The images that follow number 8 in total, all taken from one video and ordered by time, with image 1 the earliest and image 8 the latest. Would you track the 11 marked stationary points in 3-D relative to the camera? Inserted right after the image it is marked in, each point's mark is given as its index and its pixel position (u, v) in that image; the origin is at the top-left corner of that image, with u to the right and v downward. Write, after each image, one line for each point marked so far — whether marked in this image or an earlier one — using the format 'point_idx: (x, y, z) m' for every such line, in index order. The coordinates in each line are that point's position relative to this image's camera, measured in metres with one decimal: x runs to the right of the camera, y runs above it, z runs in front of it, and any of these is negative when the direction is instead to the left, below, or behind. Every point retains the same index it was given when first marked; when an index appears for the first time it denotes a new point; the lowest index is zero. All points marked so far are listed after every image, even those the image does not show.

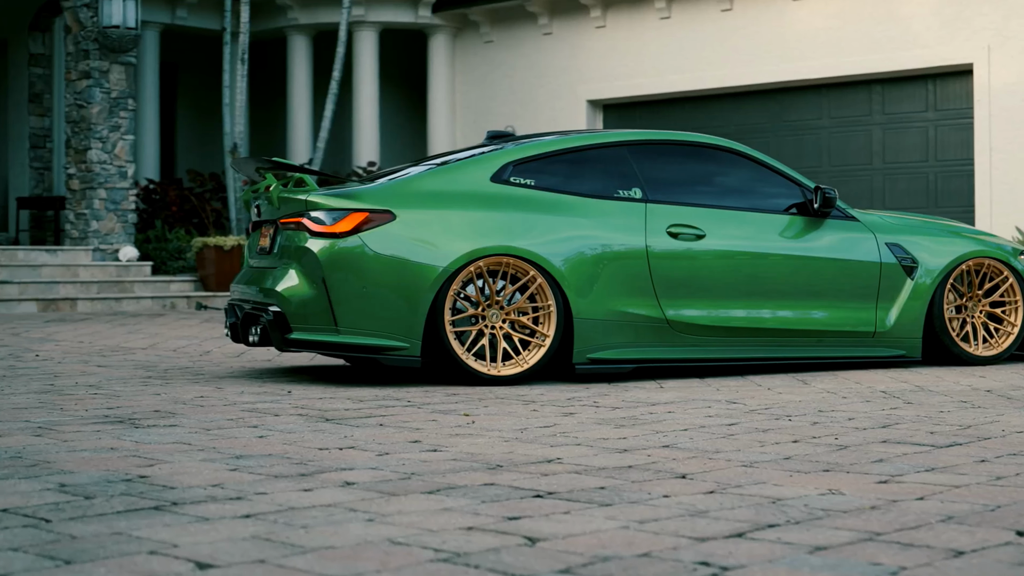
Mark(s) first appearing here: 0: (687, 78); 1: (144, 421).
0: (+1.5, +1.8, +13.7) m
1: (-1.2, -0.4, +5.0) m
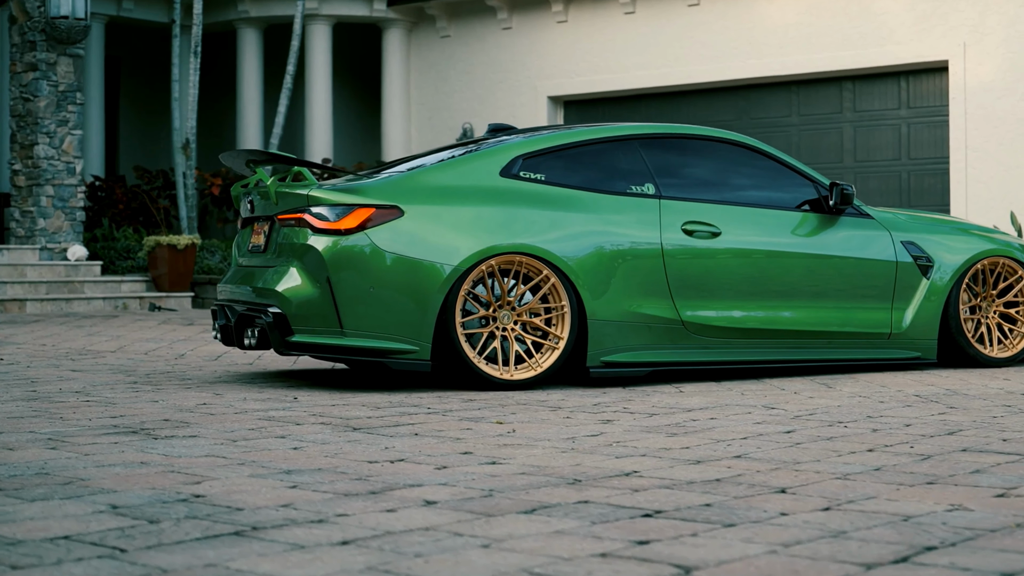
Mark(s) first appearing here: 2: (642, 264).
0: (+1.2, +1.8, +13.5) m
1: (-1.0, -0.4, +4.7) m
2: (+0.5, +0.1, +6.5) m
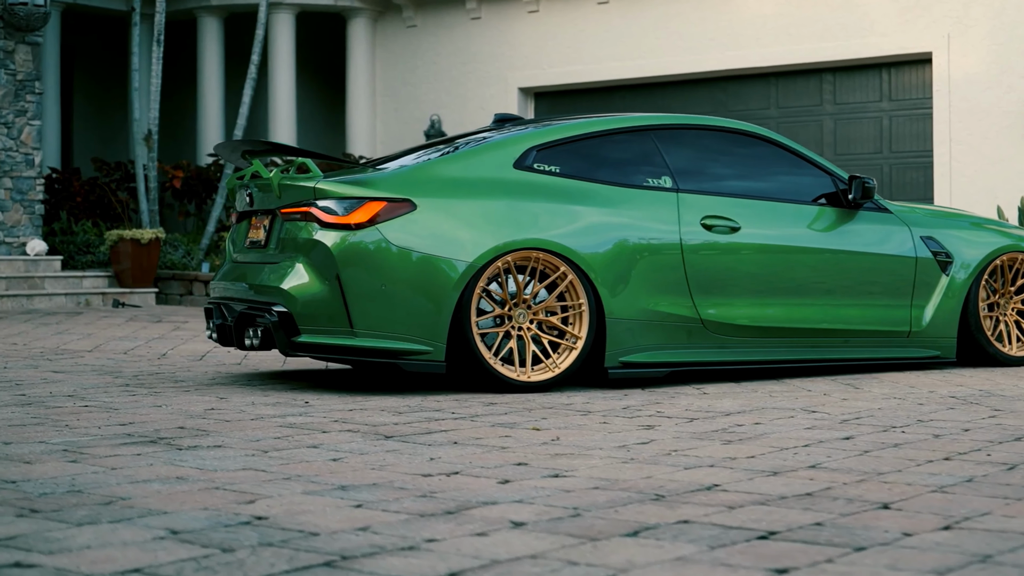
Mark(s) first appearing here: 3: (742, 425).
0: (+1.0, +1.9, +13.2) m
1: (-0.9, -0.4, +4.3) m
2: (+0.6, +0.1, +6.2) m
3: (+0.7, -0.4, +4.8) m
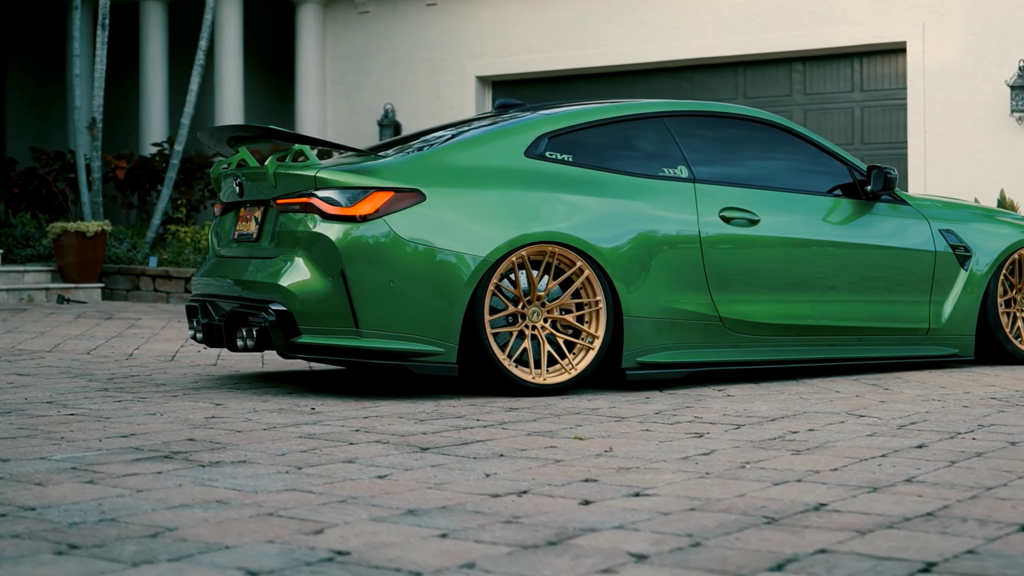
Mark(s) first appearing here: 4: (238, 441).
0: (+0.6, +1.9, +12.9) m
1: (-0.8, -0.4, +3.9) m
2: (+0.6, +0.1, +5.9) m
3: (+0.8, -0.4, +4.4) m
4: (-0.7, -0.4, +4.2) m
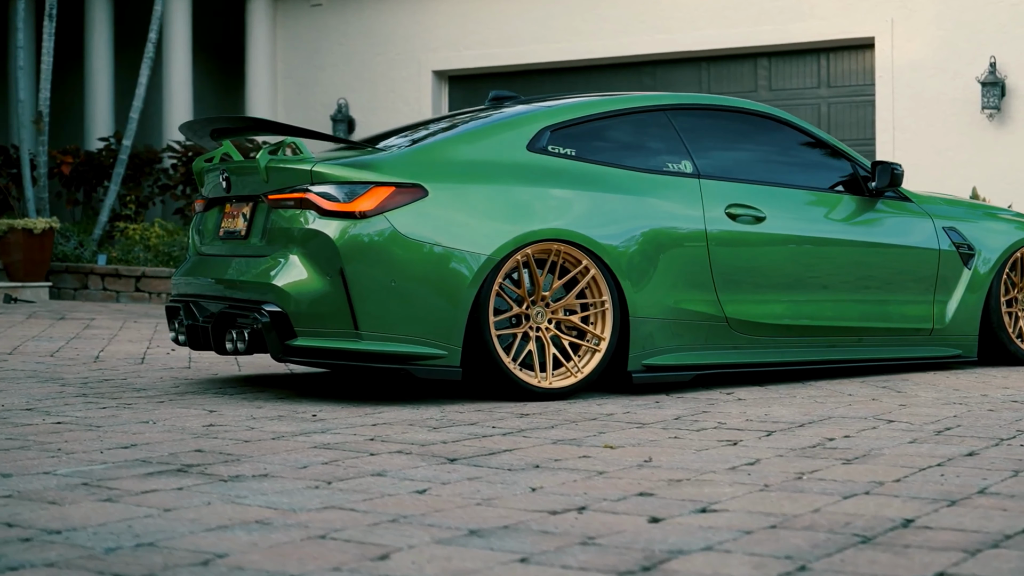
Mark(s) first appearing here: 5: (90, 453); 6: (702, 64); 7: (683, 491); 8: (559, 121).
0: (+0.3, +1.9, +12.7) m
1: (-0.7, -0.4, +3.6) m
2: (+0.6, +0.1, +5.6) m
3: (+0.9, -0.4, +4.2) m
4: (-0.7, -0.4, +4.0) m
5: (-1.1, -0.4, +3.9) m
6: (+1.5, +1.7, +12.1) m
7: (+0.4, -0.4, +3.4) m
8: (+0.2, +0.6, +5.7) m
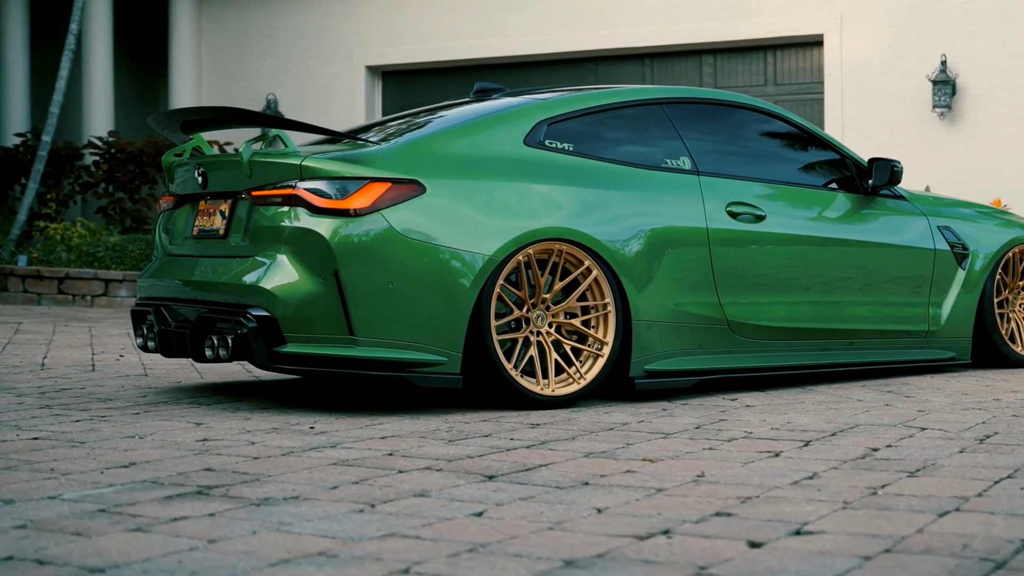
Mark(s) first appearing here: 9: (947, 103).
0: (-0.2, +1.9, +12.4) m
1: (-0.6, -0.4, +3.3) m
2: (+0.6, +0.1, +5.4) m
3: (+0.9, -0.4, +4.0) m
4: (-0.6, -0.4, +3.6) m
5: (-1.0, -0.4, +3.6) m
6: (+1.0, +1.7, +11.9) m
7: (+0.5, -0.4, +3.1) m
8: (+0.1, +0.6, +5.4) m
9: (+2.9, +1.2, +10.4) m
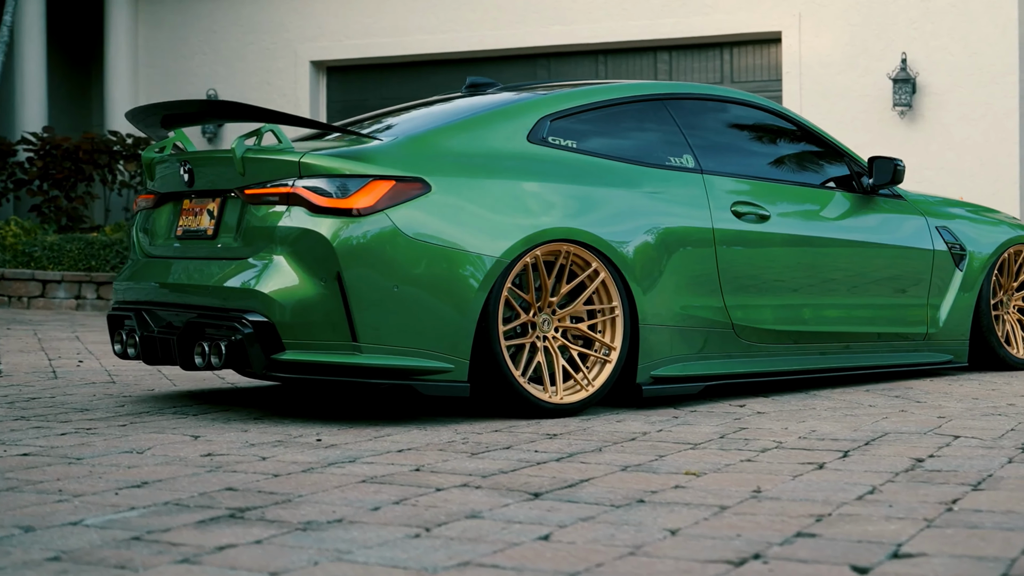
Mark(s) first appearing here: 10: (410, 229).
0: (-0.6, +1.9, +12.1) m
1: (-0.5, -0.4, +3.1) m
2: (+0.6, +0.1, +5.2) m
3: (+1.0, -0.4, +3.8) m
4: (-0.5, -0.4, +3.4) m
5: (-0.9, -0.4, +3.3) m
6: (+0.6, +1.7, +11.7) m
7: (+0.6, -0.4, +2.9) m
8: (+0.1, +0.6, +5.2) m
9: (+2.6, +1.2, +10.3) m
10: (-0.3, +0.2, +4.5) m
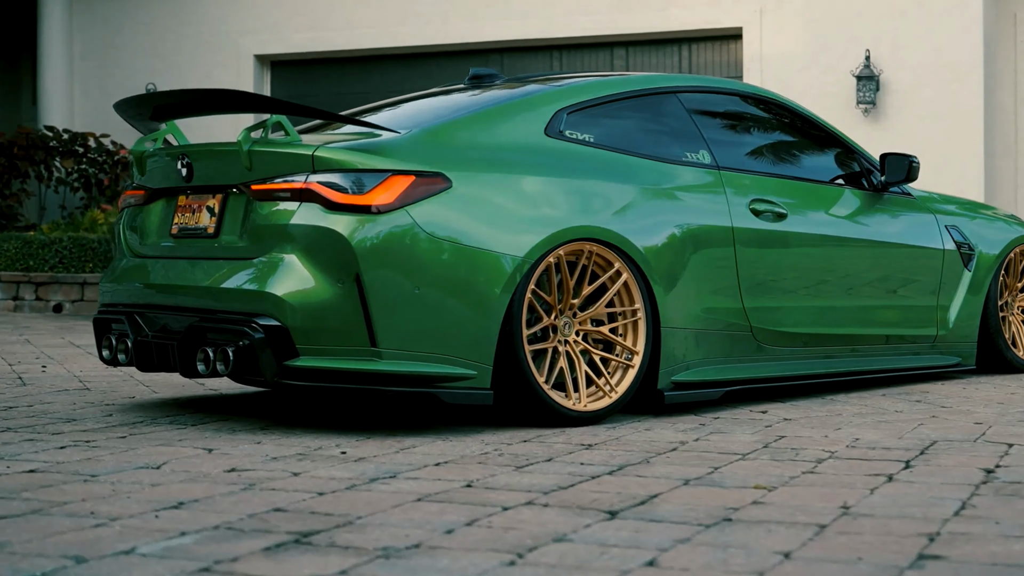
0: (-0.9, +1.9, +11.8) m
1: (-0.3, -0.4, +2.8) m
2: (+0.6, +0.1, +5.0) m
3: (+1.1, -0.4, +3.7) m
4: (-0.3, -0.4, +3.1) m
5: (-0.7, -0.4, +3.0) m
6: (+0.3, +1.7, +11.5) m
7: (+0.8, -0.5, +2.7) m
8: (+0.2, +0.6, +4.9) m
9: (+2.3, +1.2, +10.2) m
10: (-0.2, +0.2, +4.3) m
